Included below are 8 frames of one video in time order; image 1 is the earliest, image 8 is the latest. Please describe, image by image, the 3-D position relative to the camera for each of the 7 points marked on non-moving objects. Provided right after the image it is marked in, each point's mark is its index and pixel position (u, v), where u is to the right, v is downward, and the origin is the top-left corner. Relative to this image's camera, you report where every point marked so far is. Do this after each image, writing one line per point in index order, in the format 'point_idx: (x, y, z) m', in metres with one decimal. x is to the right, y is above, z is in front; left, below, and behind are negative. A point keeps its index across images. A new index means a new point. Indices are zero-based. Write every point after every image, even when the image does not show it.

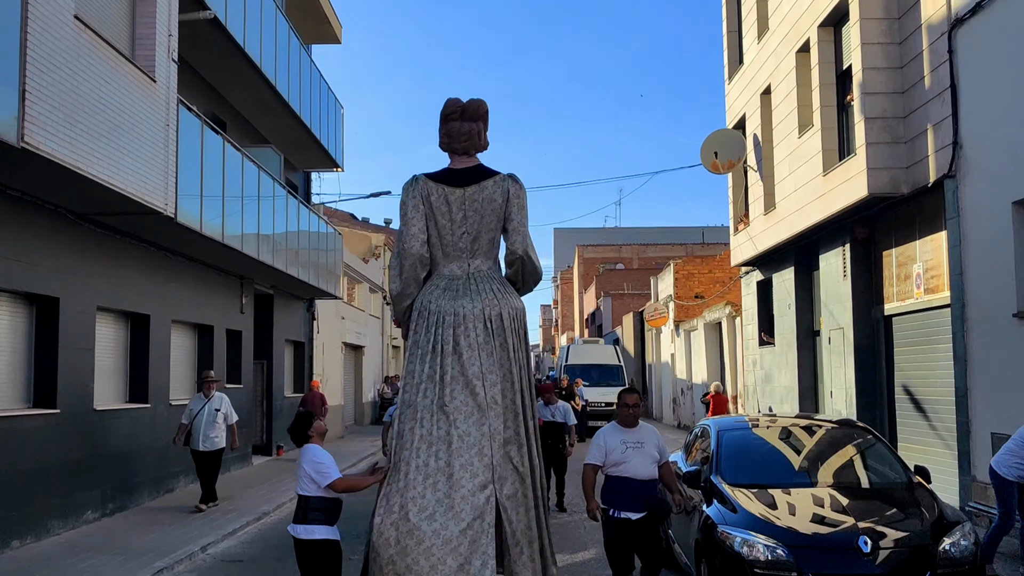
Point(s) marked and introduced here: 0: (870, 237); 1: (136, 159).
0: (+4.8, +0.7, +12.2) m
1: (-4.0, +1.4, +9.8) m
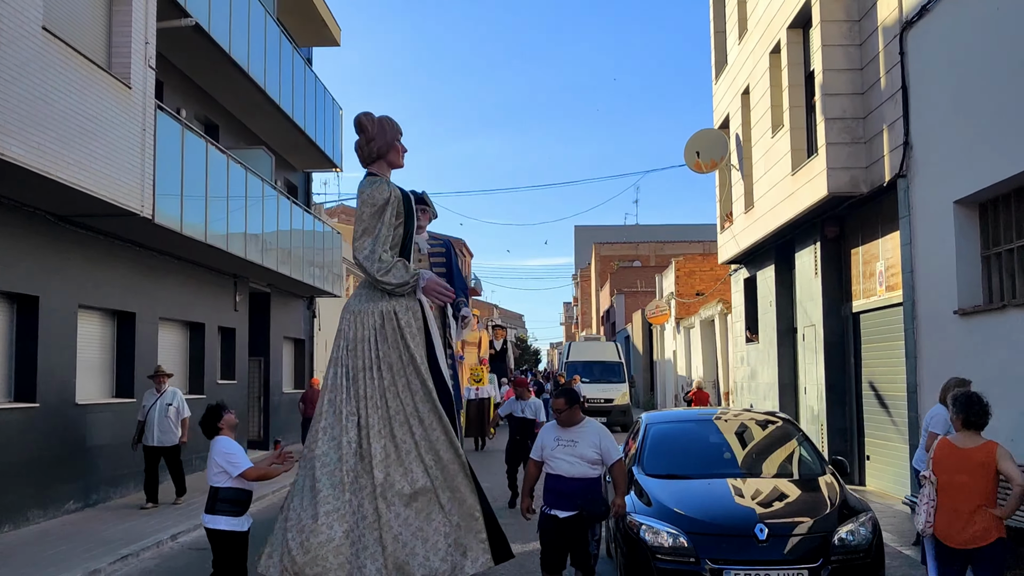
0: (+4.4, +0.7, +12.3) m
1: (-4.5, +1.4, +10.1) m
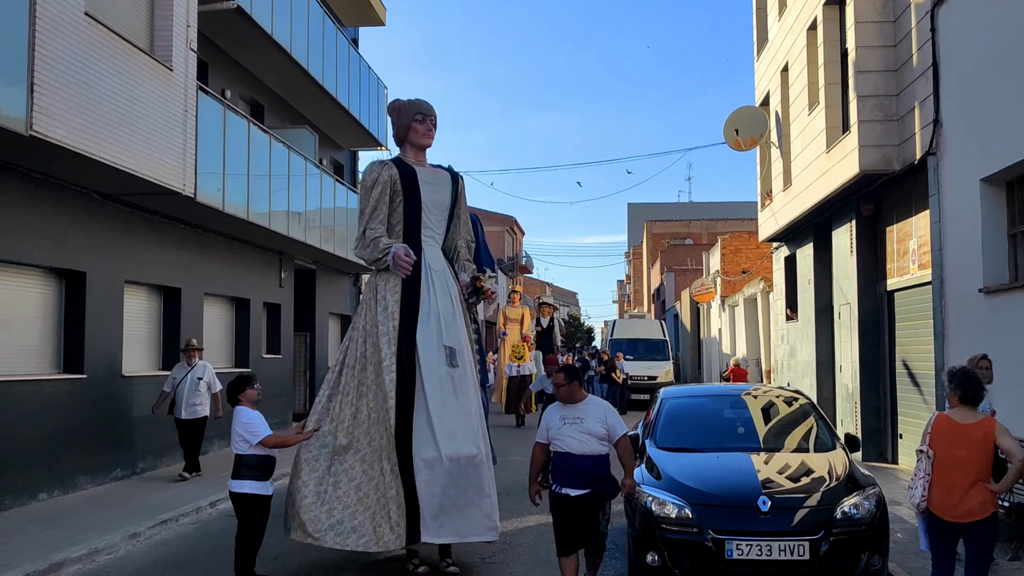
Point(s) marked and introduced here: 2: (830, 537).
0: (+4.9, +1.0, +12.2) m
1: (-4.1, +1.7, +10.5) m
2: (+2.0, -1.6, +5.8) m
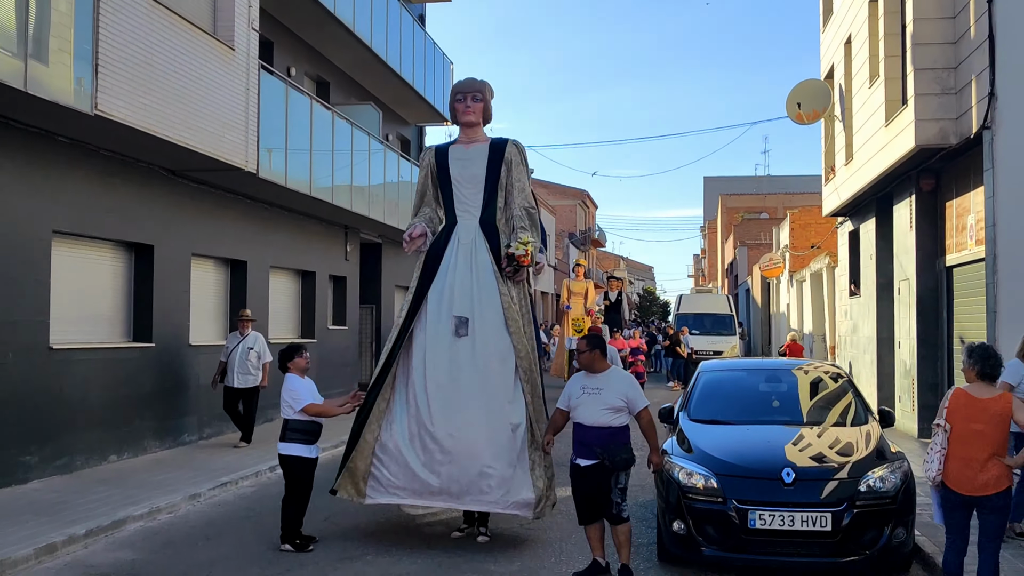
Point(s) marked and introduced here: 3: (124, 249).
0: (+5.5, +1.3, +11.9) m
1: (-3.6, +2.0, +11.0) m
2: (+2.2, -1.4, +5.8) m
3: (-4.6, +0.5, +10.9) m
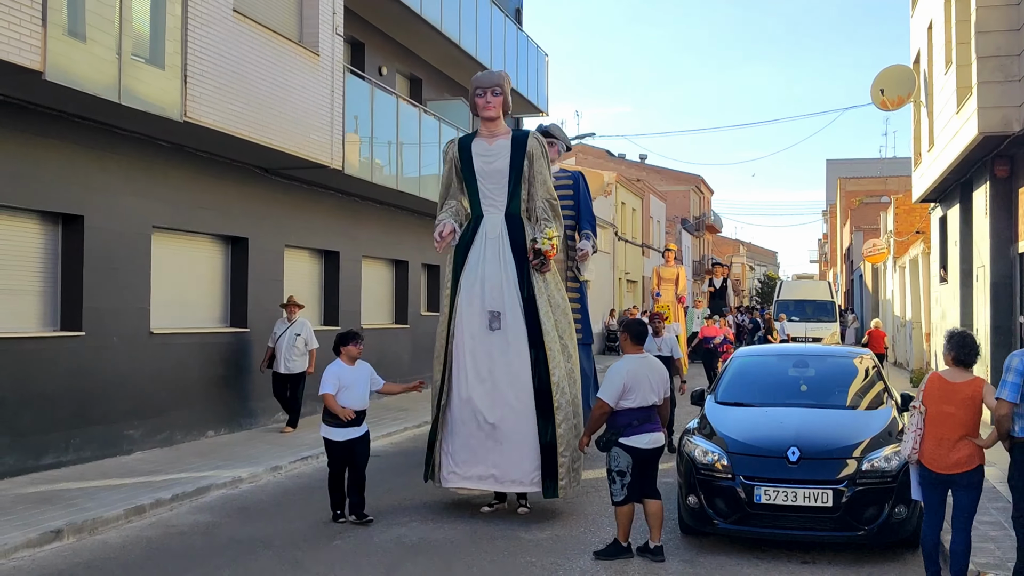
0: (+6.4, +1.5, +11.7) m
1: (-2.7, +2.1, +11.9) m
2: (+2.3, -1.3, +6.1) m
3: (-3.8, +0.6, +12.0) m
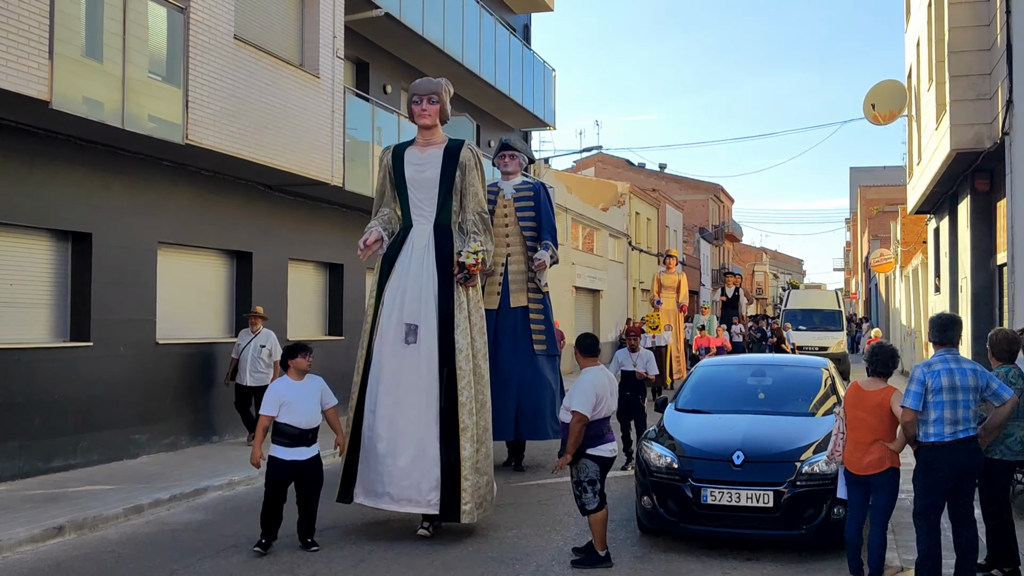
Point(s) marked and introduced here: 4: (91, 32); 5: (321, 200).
0: (+6.3, +1.3, +12.0) m
1: (-2.9, +2.0, +12.5) m
2: (+2.0, -1.4, +6.5) m
3: (-3.9, +0.4, +12.6) m
4: (-4.3, +2.6, +9.3) m
5: (-3.0, +1.4, +14.6) m
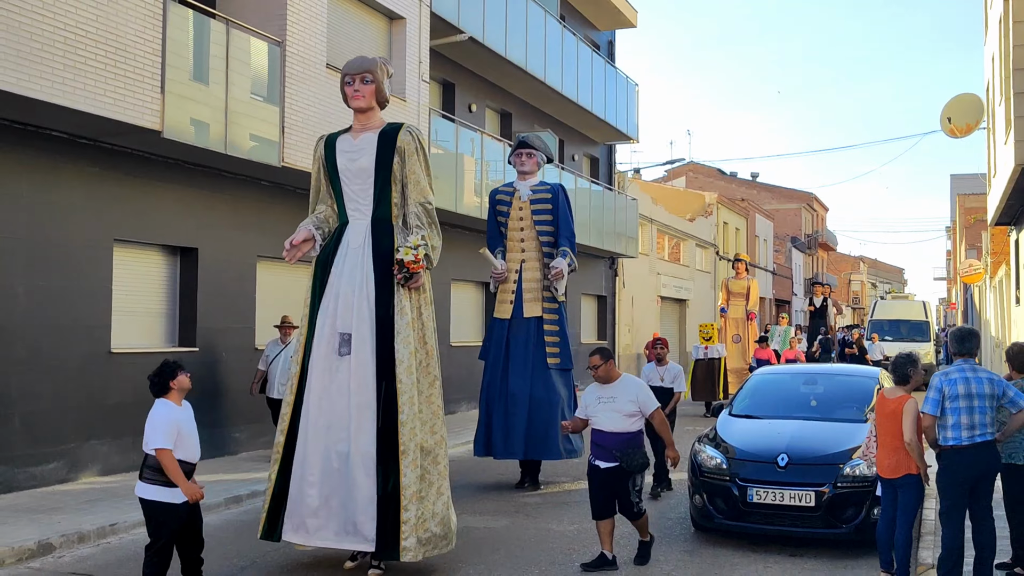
0: (+7.2, +1.2, +11.9) m
1: (-1.8, +1.8, +13.3) m
2: (+2.4, -1.5, +6.9) m
3: (-2.9, +0.3, +13.5) m
4: (-3.5, +2.5, +10.3) m
5: (-1.8, +1.2, +15.4) m
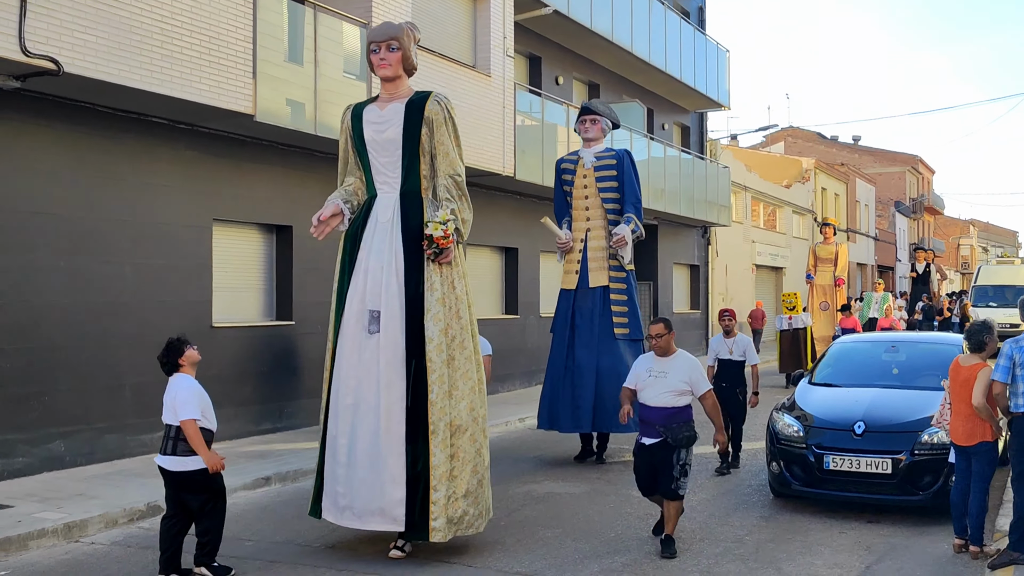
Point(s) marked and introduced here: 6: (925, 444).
0: (+8.2, +1.7, +11.3) m
1: (-0.6, +2.2, +13.6) m
2: (+3.0, -1.3, +6.9) m
3: (-1.6, +0.7, +13.9) m
4: (-2.6, +2.8, +10.7) m
5: (-0.3, +1.7, +15.7) m
6: (+3.1, -1.2, +6.9) m
